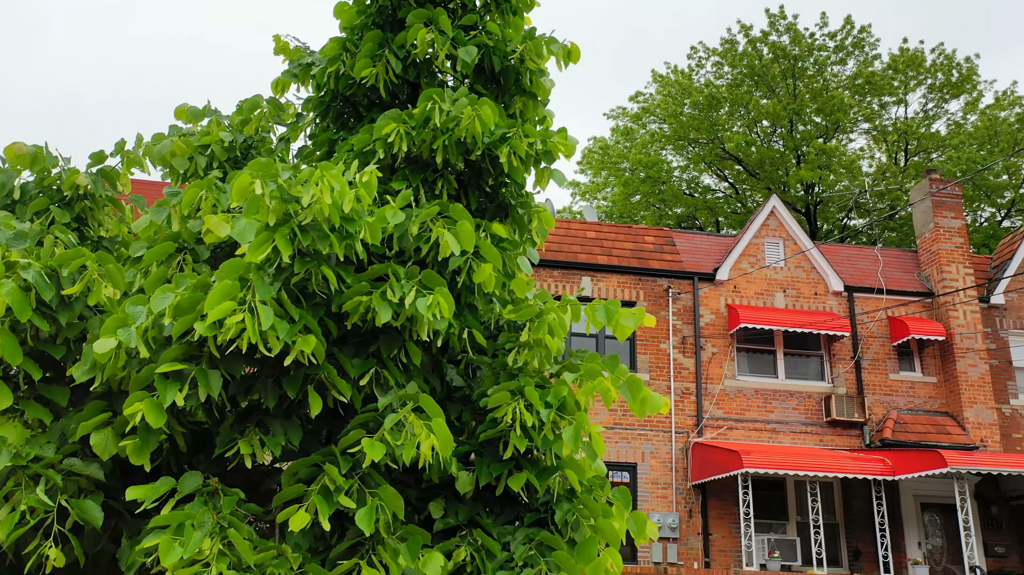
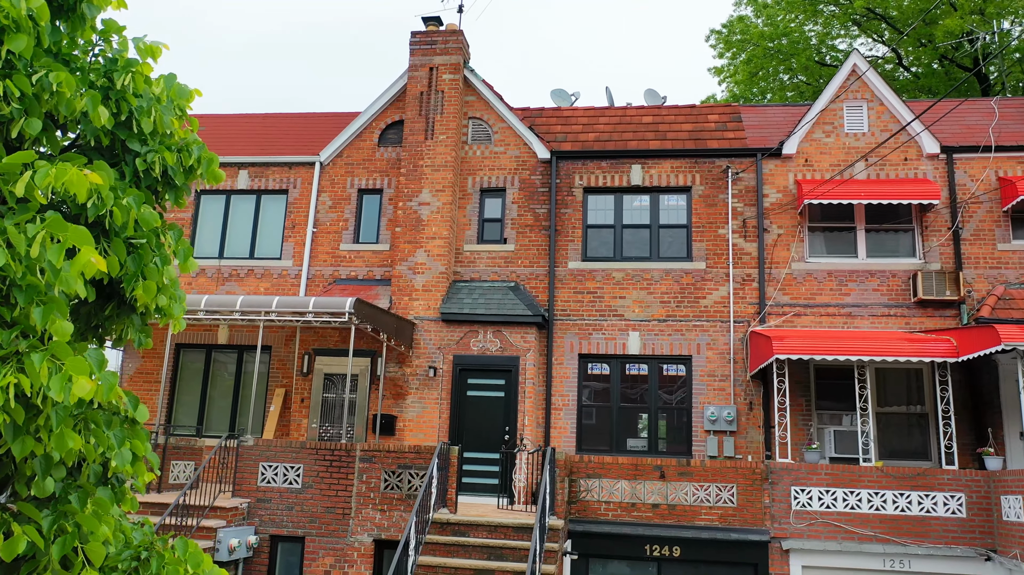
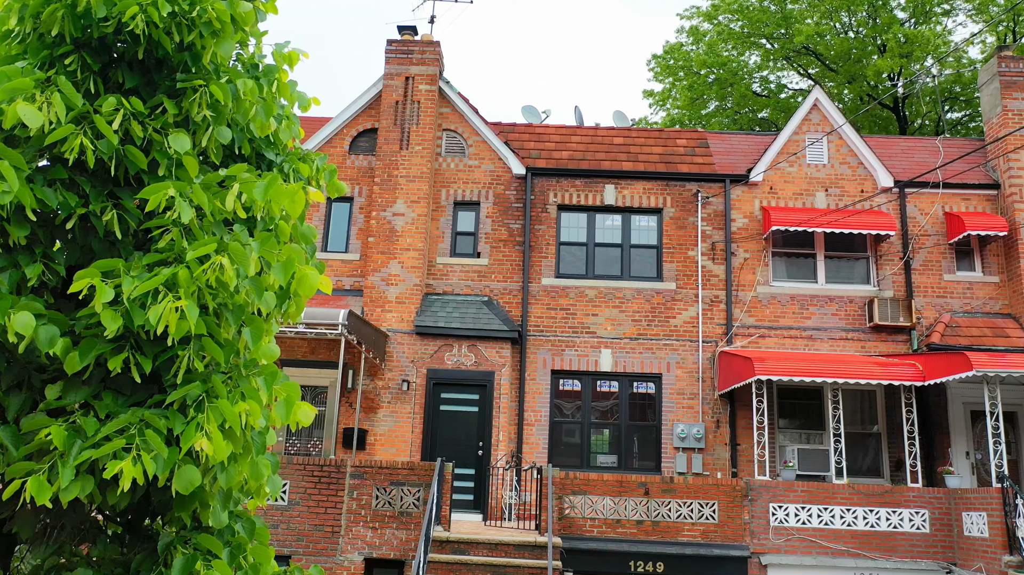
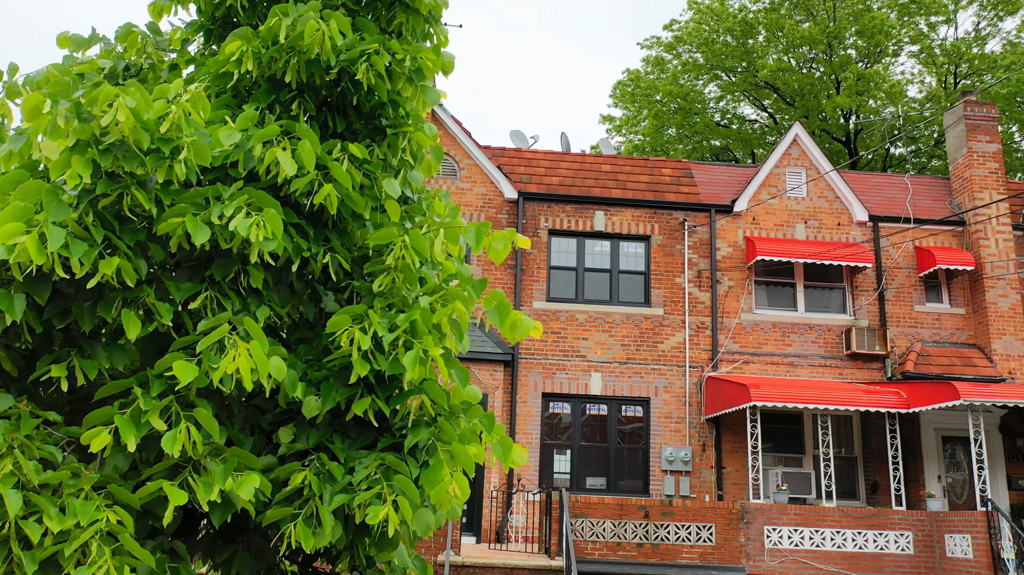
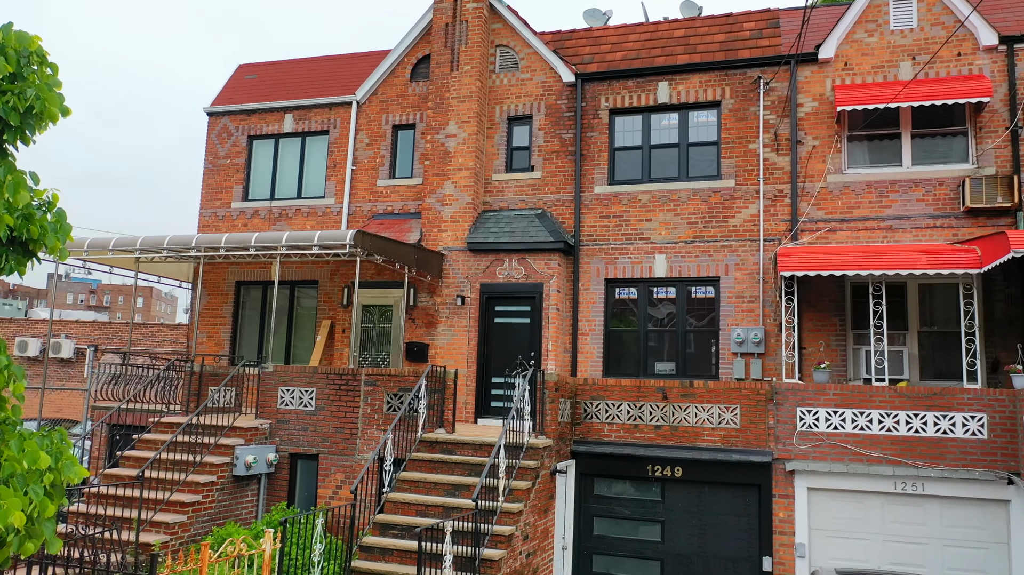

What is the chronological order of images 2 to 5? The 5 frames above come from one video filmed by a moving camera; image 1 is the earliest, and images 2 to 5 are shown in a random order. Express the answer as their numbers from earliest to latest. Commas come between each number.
4, 3, 2, 5
